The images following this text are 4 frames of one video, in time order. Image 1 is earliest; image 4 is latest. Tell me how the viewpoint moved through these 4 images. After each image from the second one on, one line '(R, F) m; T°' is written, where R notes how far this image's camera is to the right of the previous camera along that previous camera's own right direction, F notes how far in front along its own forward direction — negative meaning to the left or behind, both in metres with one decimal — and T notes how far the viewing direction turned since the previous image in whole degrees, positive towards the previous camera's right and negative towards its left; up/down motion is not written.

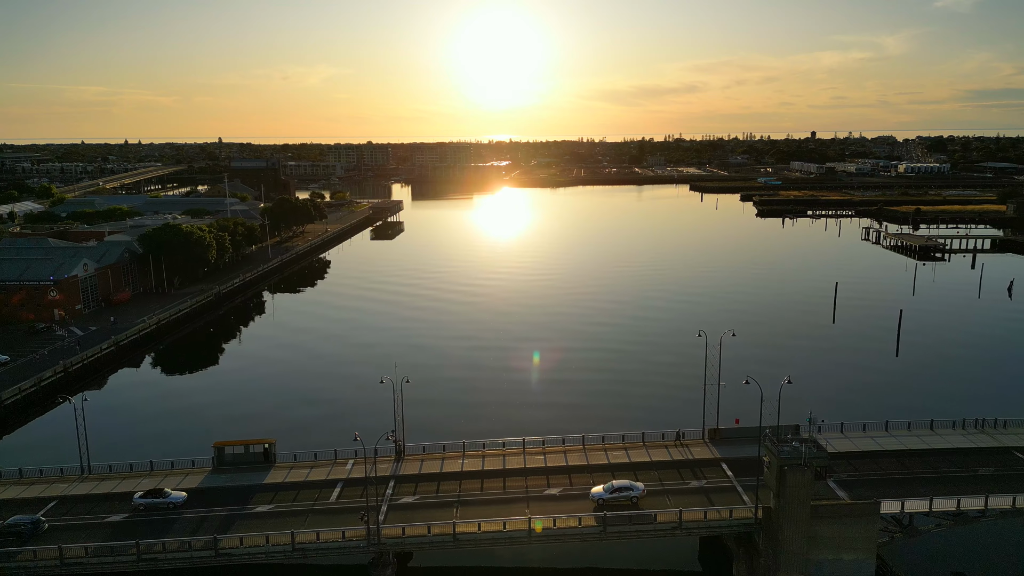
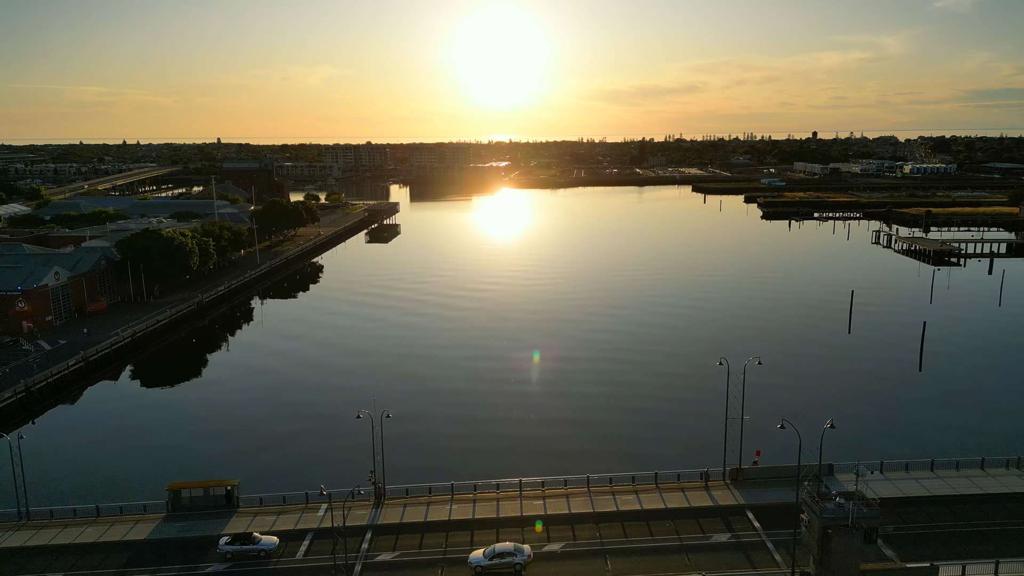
(+0.1, +1.5) m; 0°
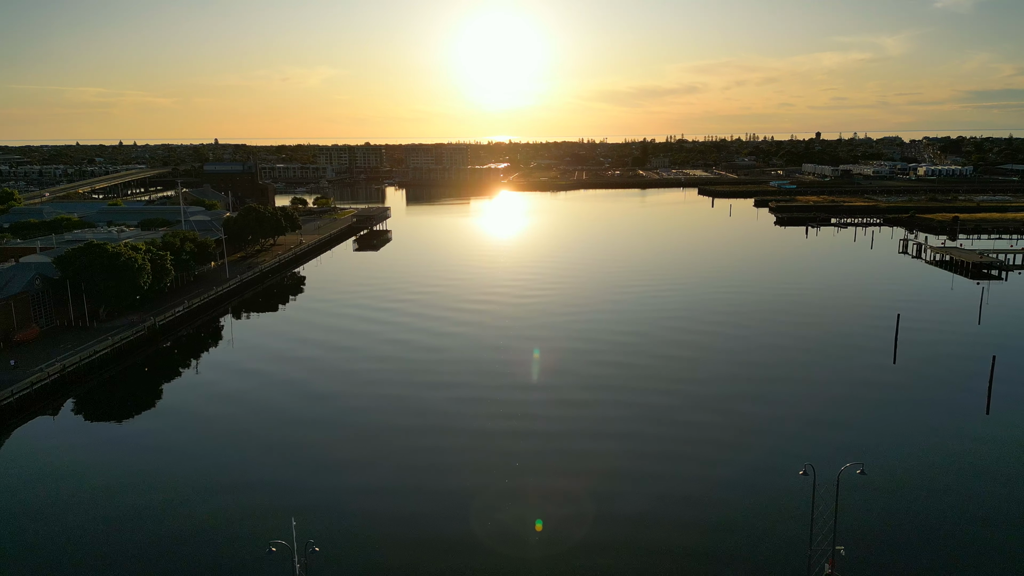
(+0.2, +3.6) m; 0°
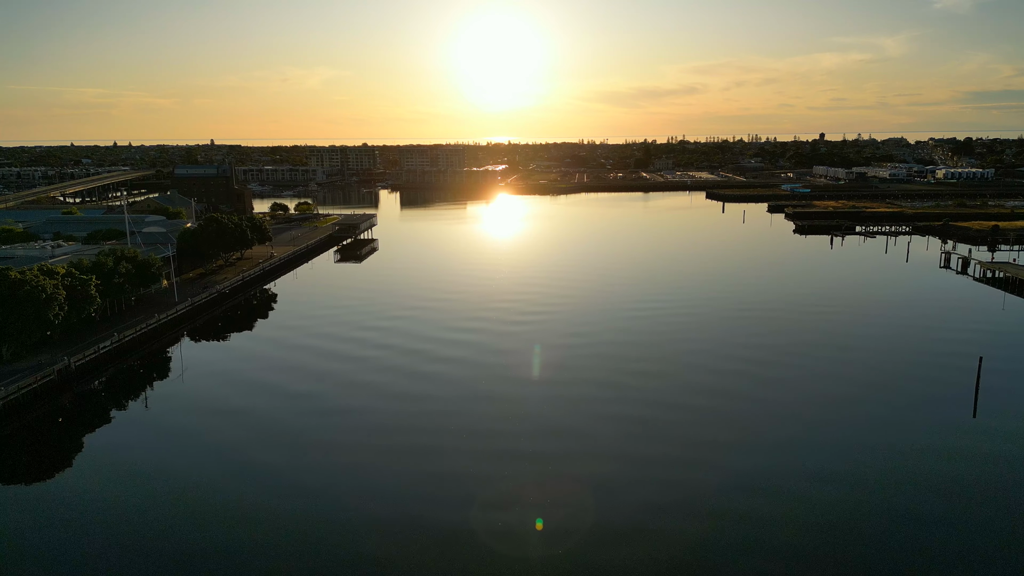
(+0.2, +4.5) m; 0°
